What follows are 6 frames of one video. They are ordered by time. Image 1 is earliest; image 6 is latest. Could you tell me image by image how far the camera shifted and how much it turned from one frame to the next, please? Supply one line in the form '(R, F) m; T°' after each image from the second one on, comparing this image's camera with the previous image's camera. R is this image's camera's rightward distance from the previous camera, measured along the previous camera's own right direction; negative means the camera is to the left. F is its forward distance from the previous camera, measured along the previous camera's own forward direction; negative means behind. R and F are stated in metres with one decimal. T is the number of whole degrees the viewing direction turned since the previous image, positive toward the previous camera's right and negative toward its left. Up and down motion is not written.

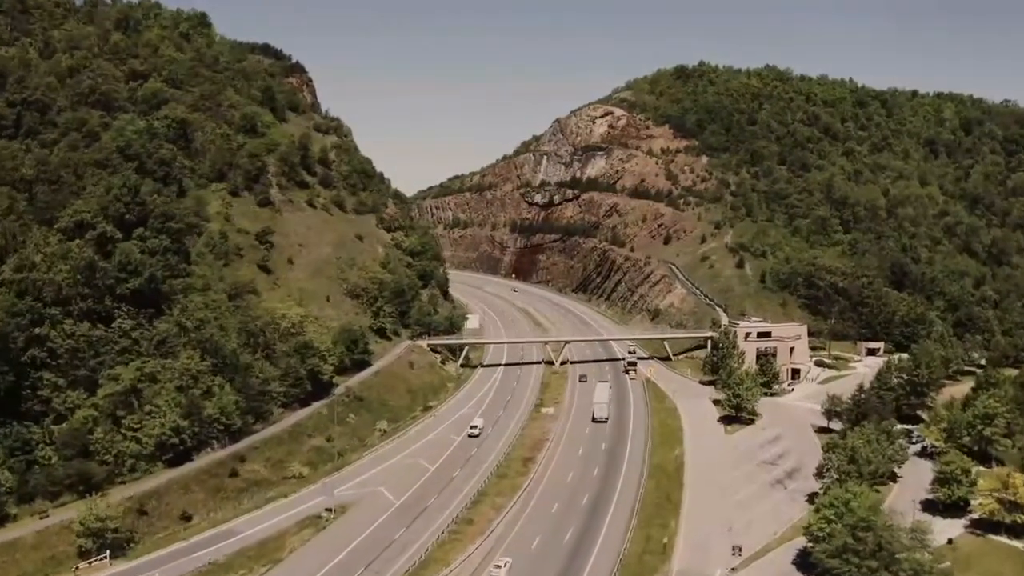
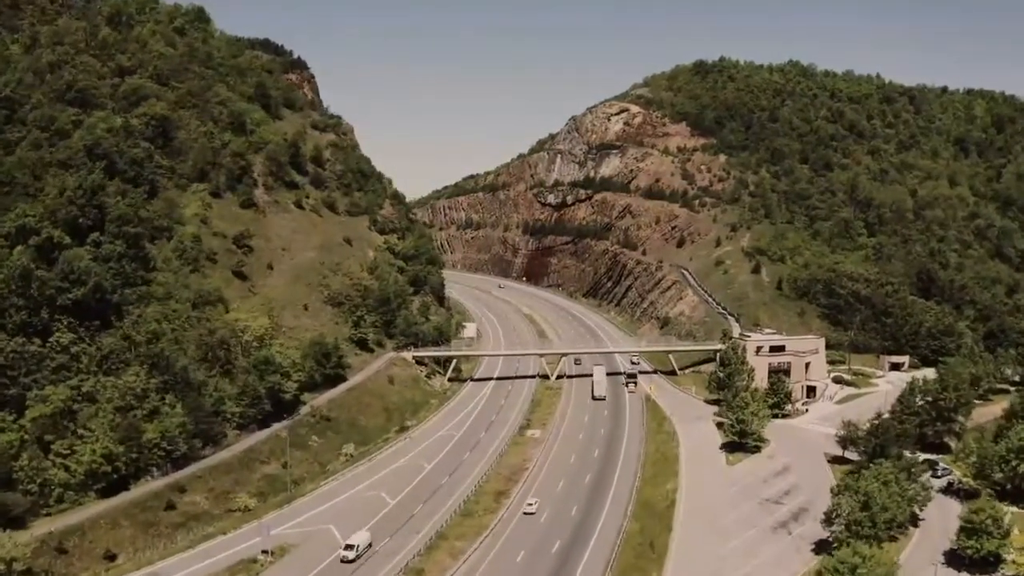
(+4.6, +8.3) m; -2°
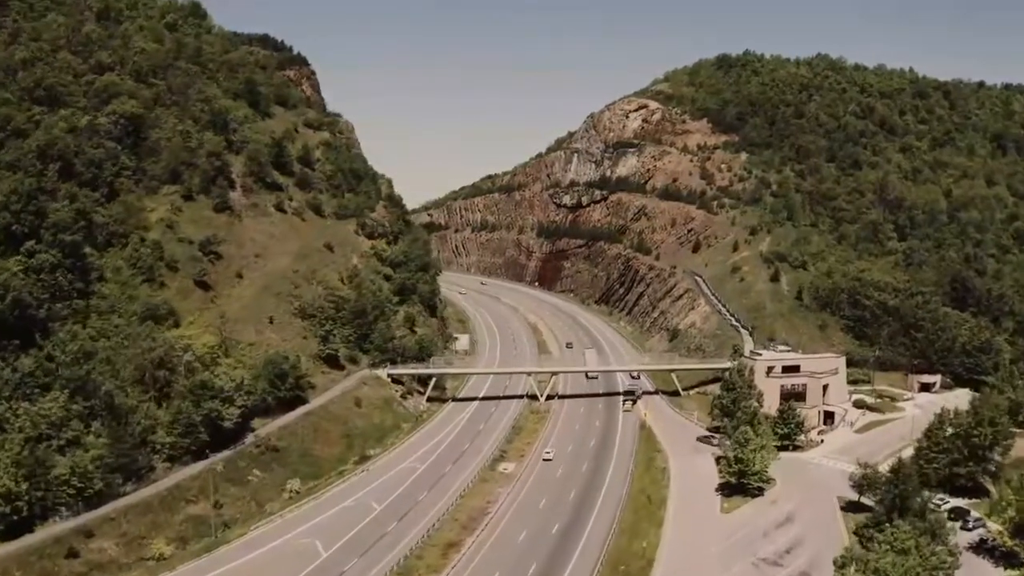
(+5.7, +9.9) m; -2°
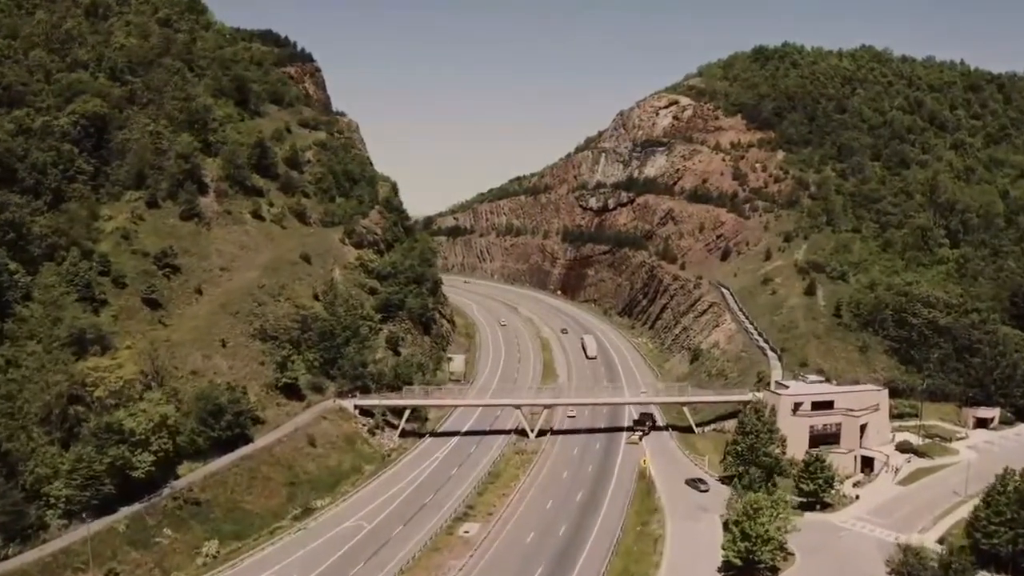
(+6.2, +13.0) m; -3°
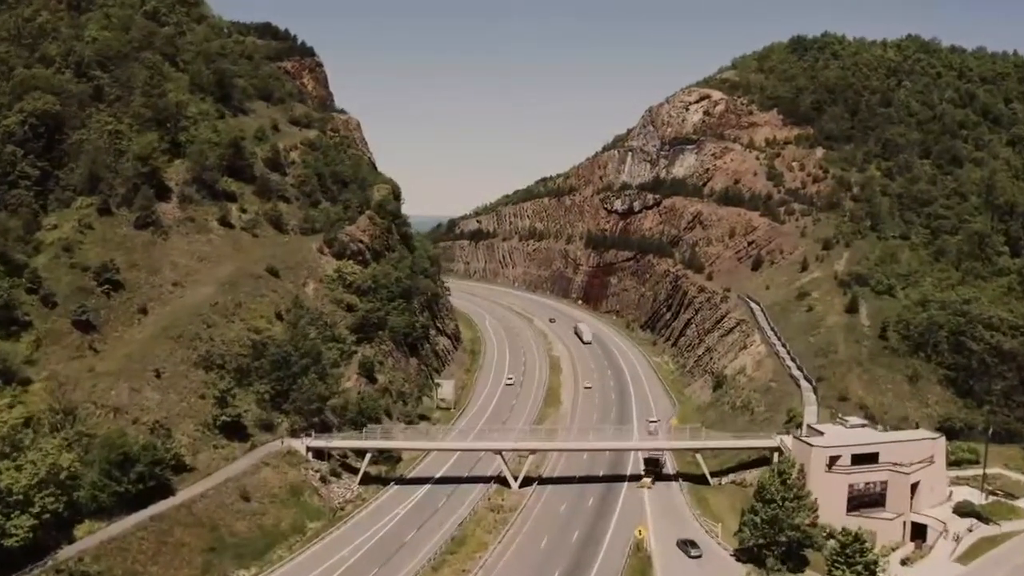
(+5.2, +13.3) m; -3°
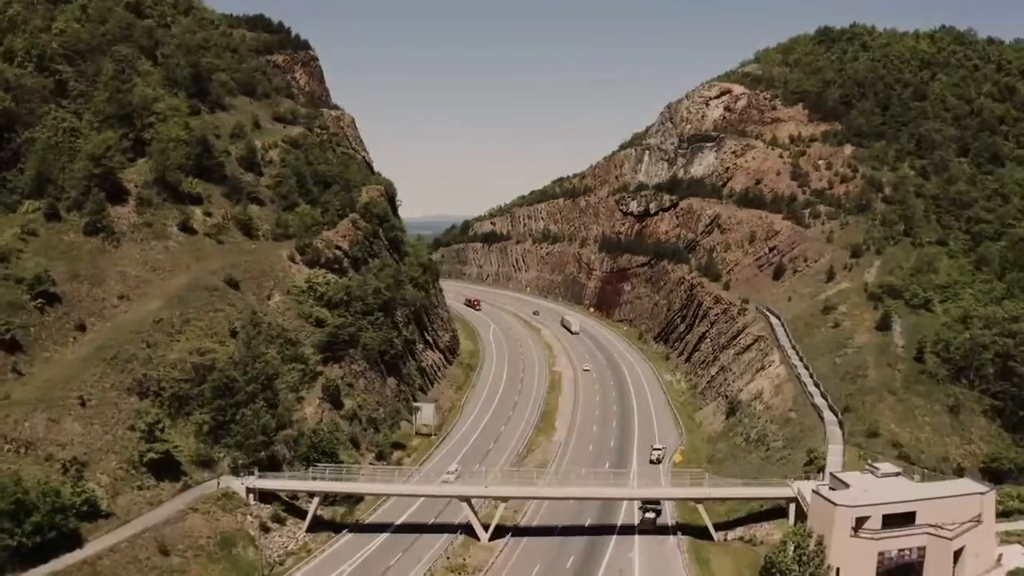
(+4.1, +10.1) m; -2°
